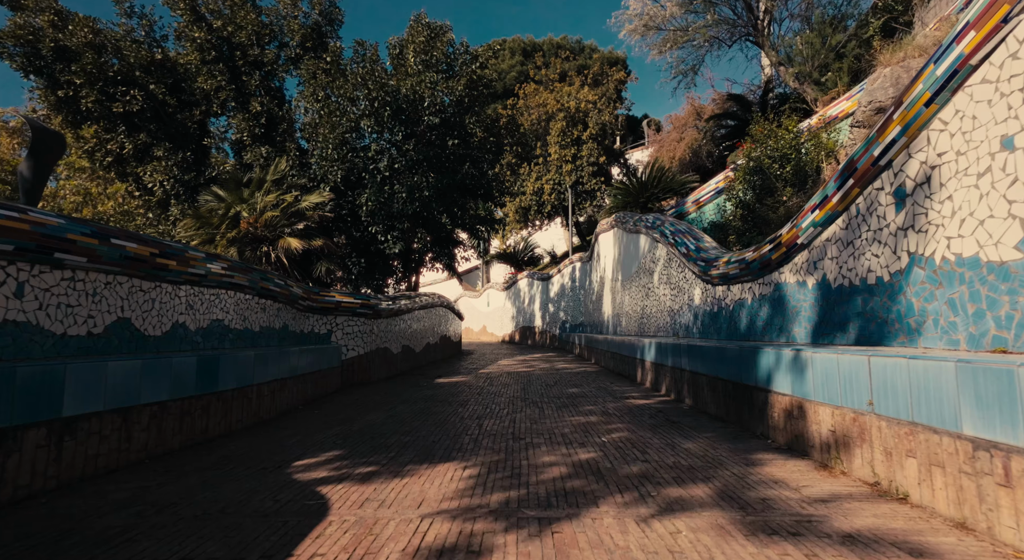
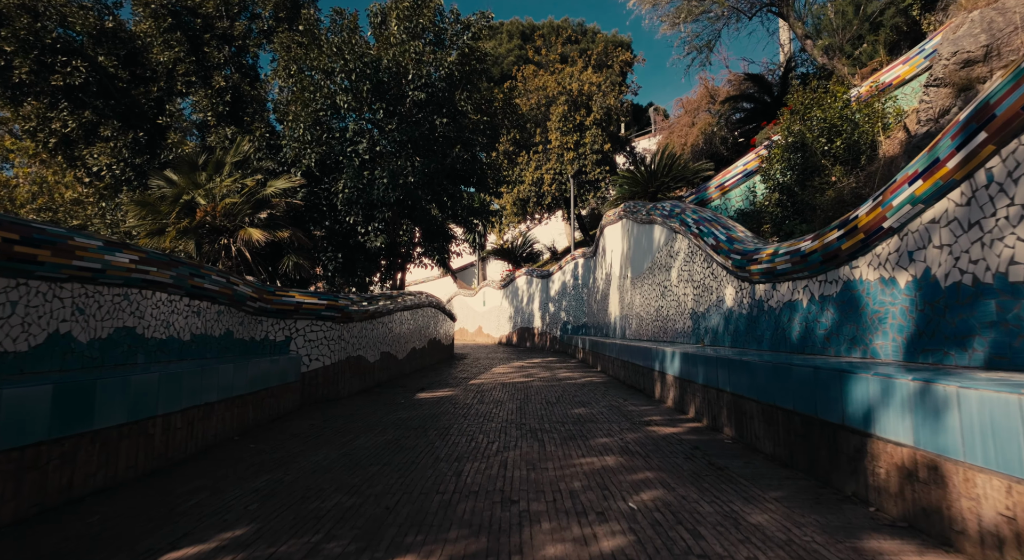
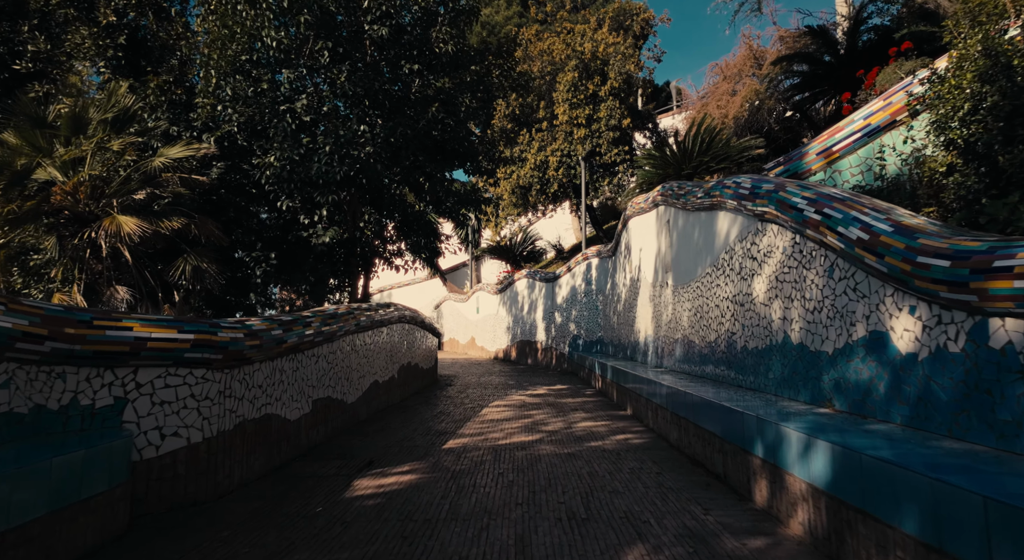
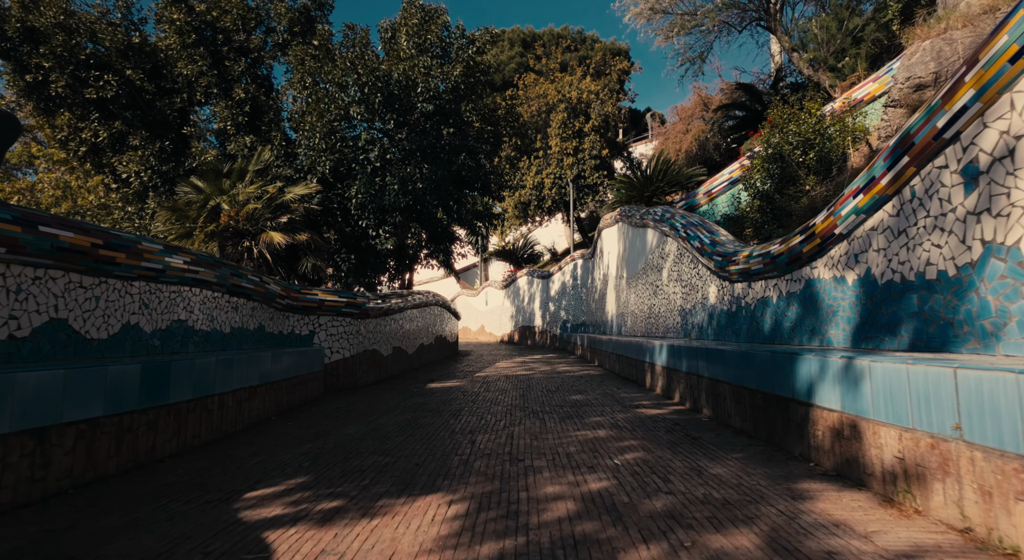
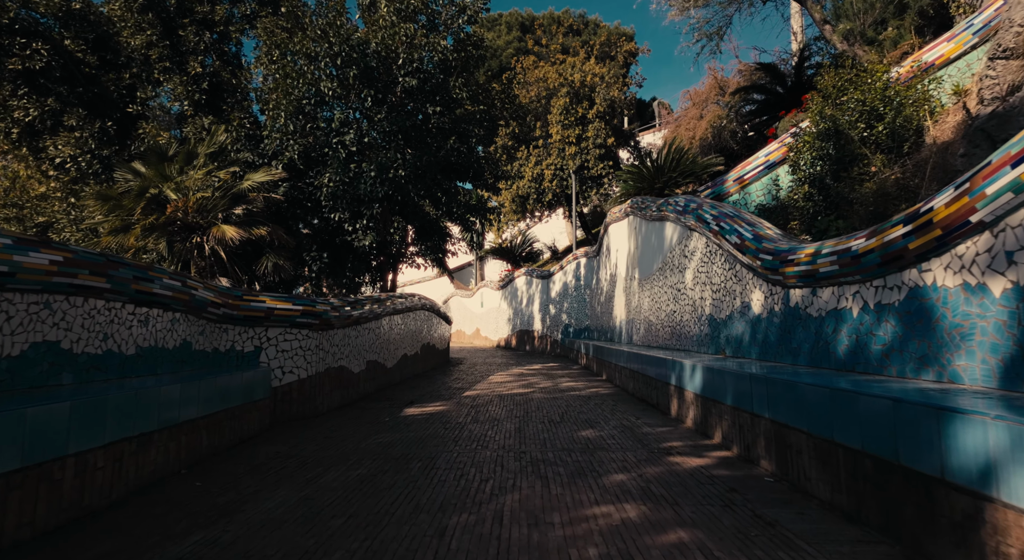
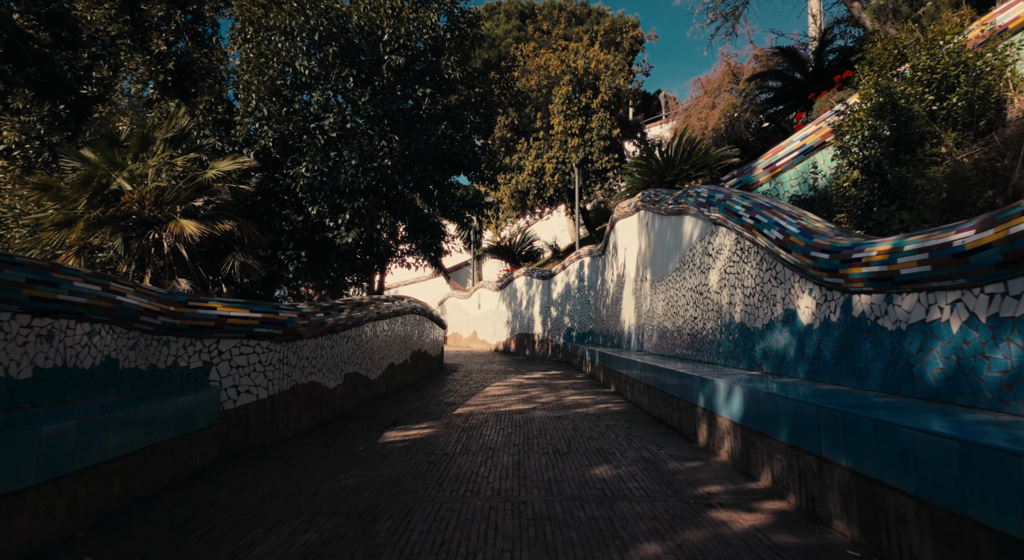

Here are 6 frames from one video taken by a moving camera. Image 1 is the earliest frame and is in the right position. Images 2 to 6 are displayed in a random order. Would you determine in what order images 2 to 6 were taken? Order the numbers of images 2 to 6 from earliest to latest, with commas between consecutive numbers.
4, 2, 5, 6, 3
